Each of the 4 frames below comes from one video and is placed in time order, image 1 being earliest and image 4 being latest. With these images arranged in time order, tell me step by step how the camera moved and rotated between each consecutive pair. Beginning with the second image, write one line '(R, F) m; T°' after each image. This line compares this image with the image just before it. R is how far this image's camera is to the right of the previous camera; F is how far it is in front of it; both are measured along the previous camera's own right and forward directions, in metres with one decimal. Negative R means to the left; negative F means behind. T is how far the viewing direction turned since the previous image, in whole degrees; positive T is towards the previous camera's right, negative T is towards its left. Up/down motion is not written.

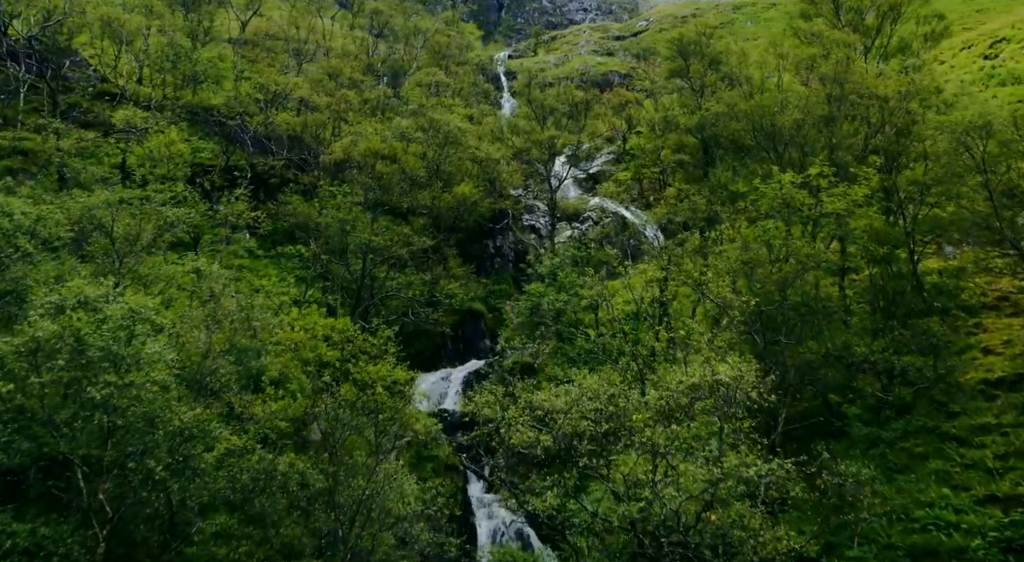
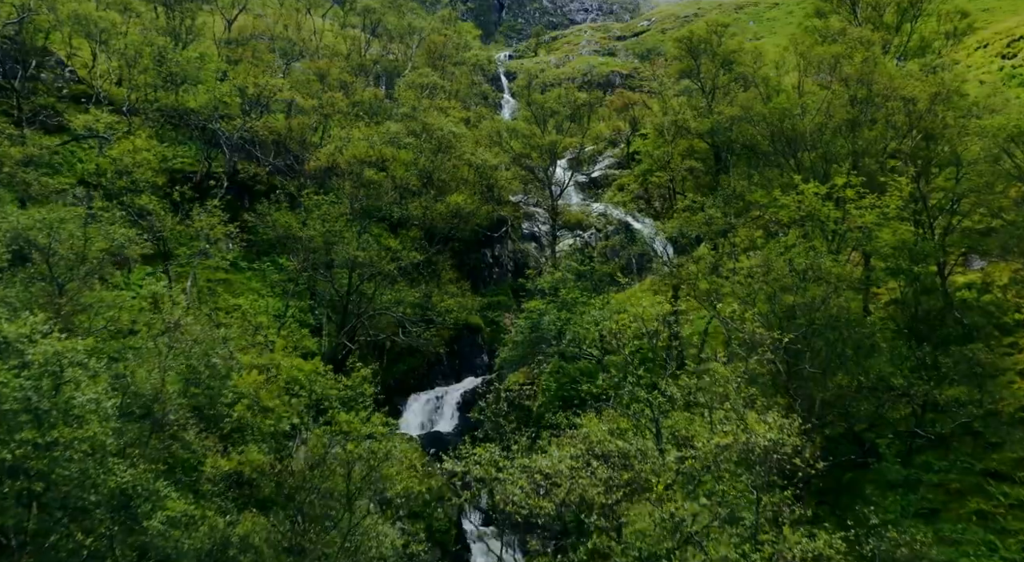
(+0.1, +3.2) m; 0°
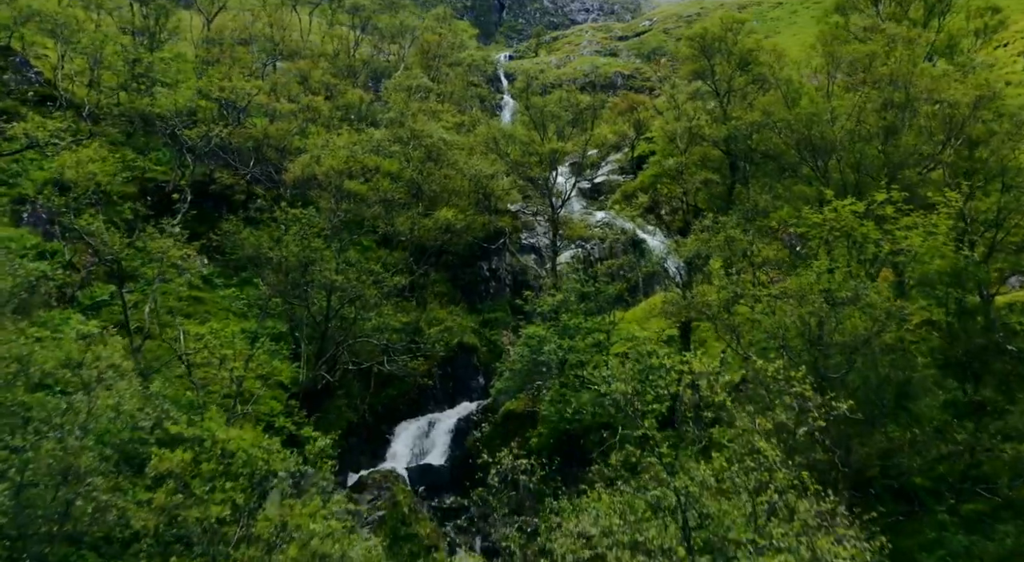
(+0.2, +4.0) m; 0°
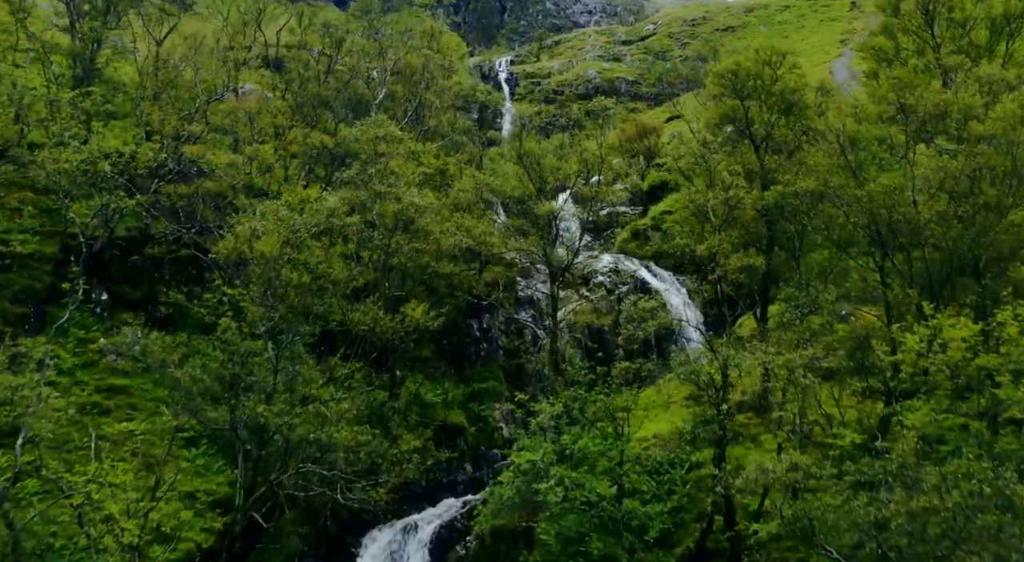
(+0.5, +8.0) m; 0°
